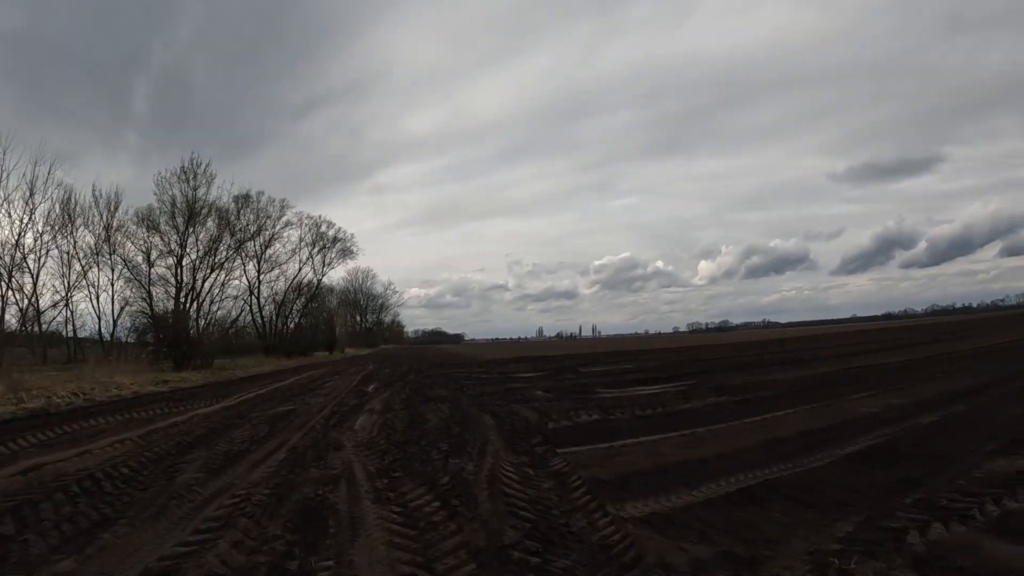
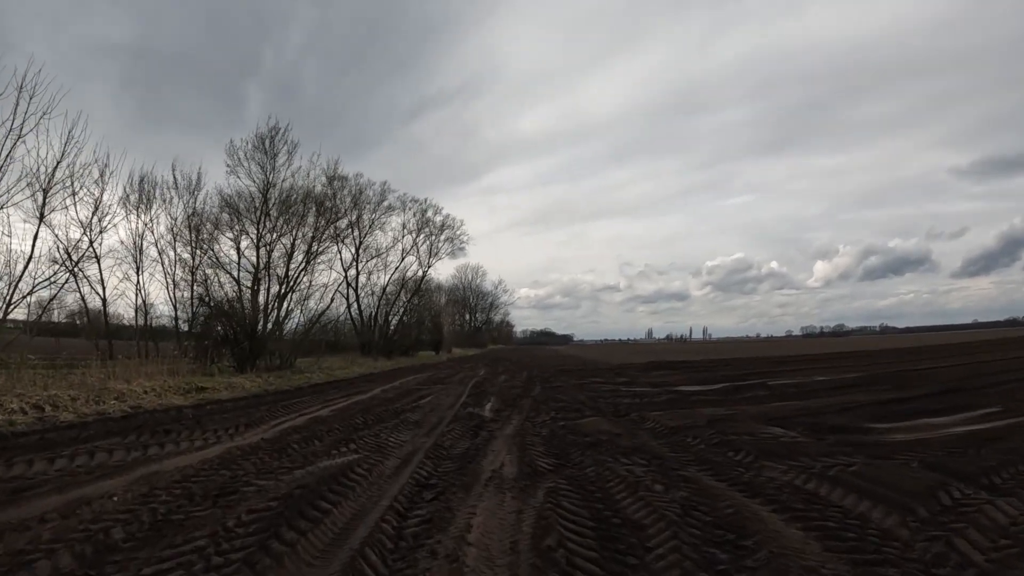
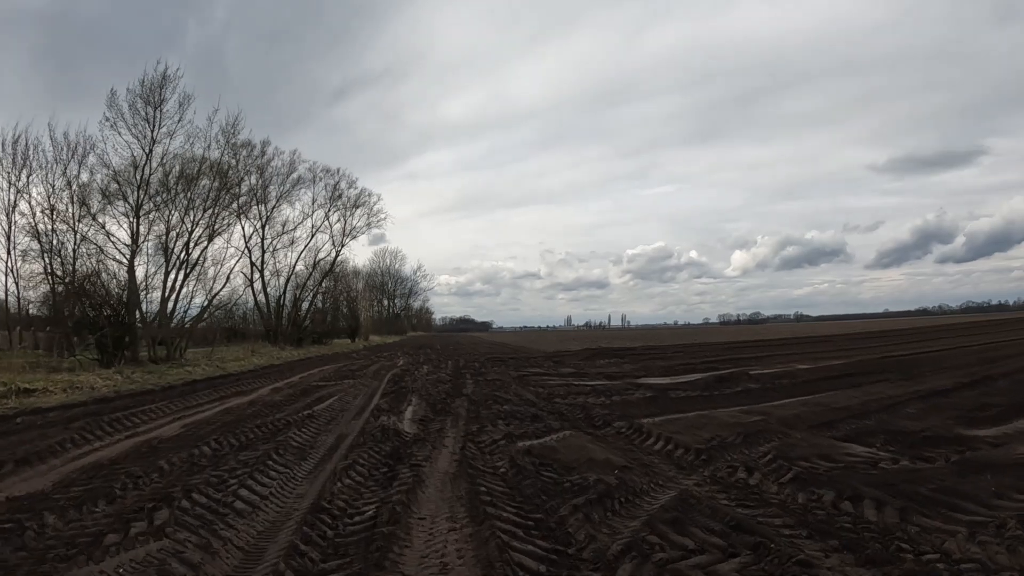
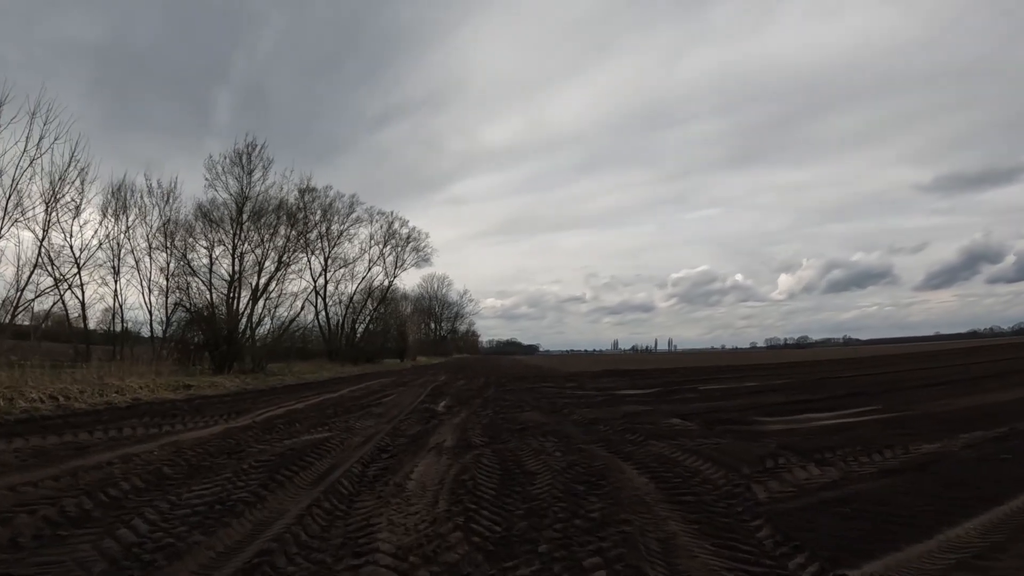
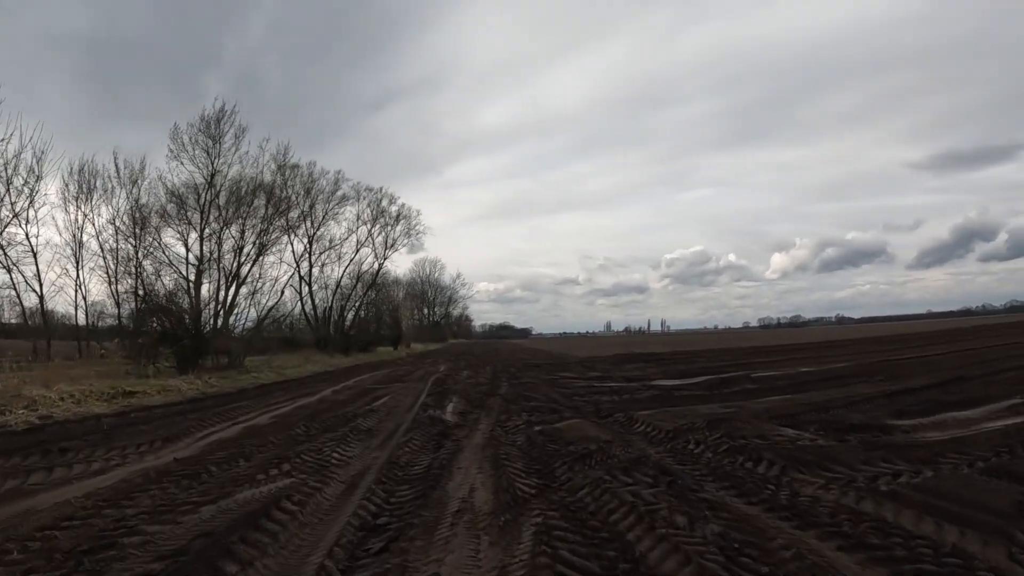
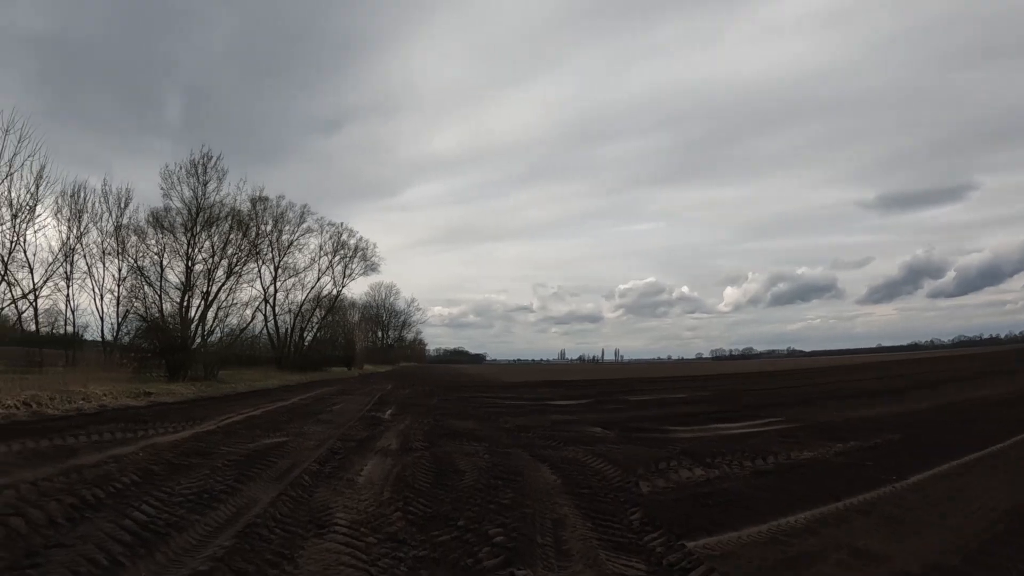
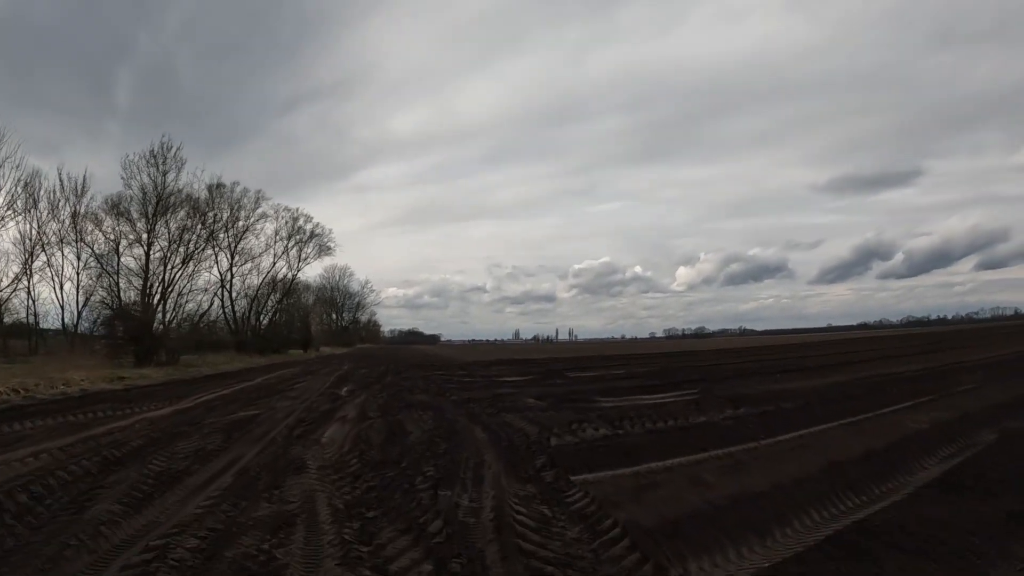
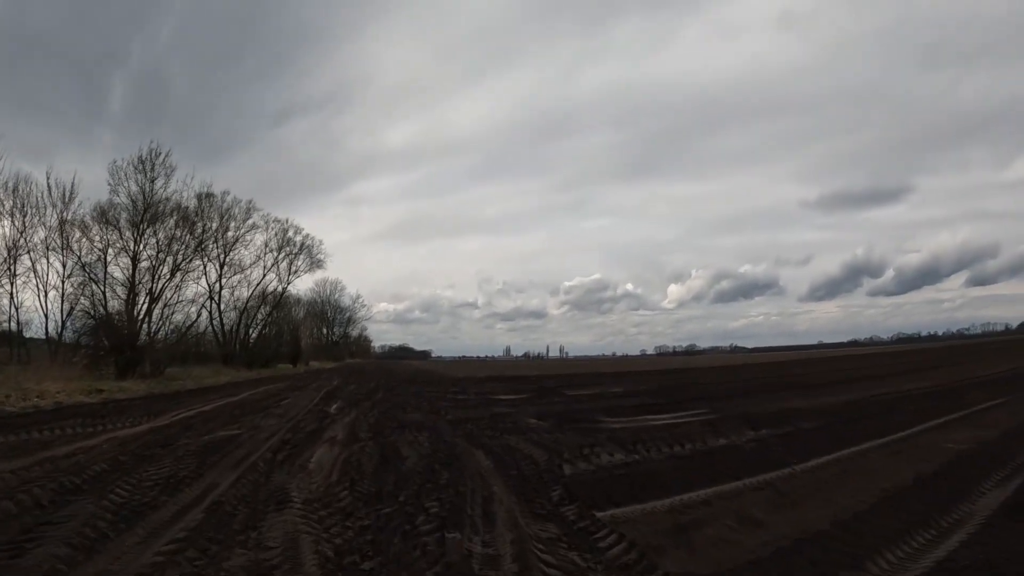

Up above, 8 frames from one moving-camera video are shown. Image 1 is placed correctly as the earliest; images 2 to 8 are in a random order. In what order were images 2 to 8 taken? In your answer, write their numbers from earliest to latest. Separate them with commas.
7, 8, 6, 4, 2, 5, 3
